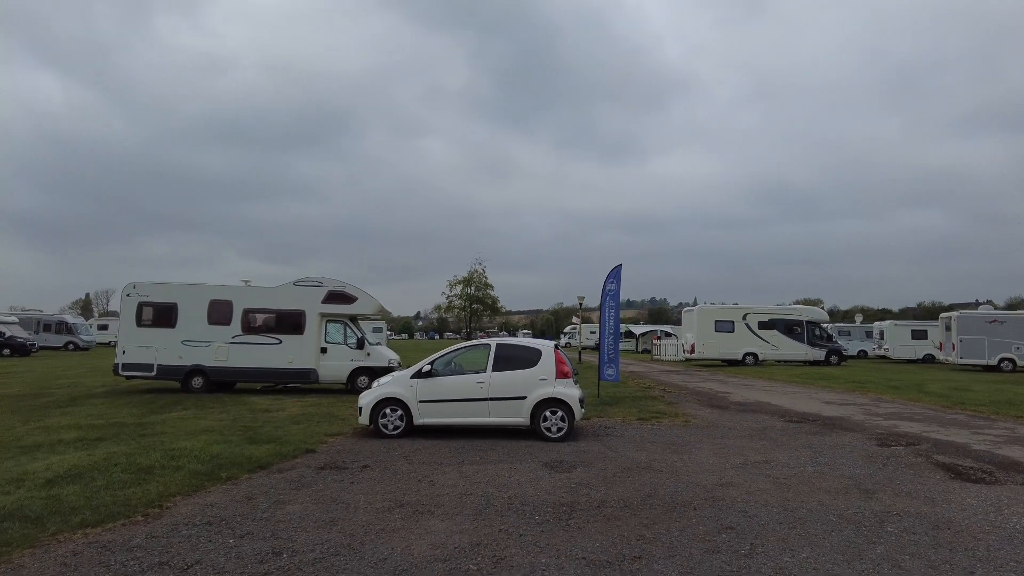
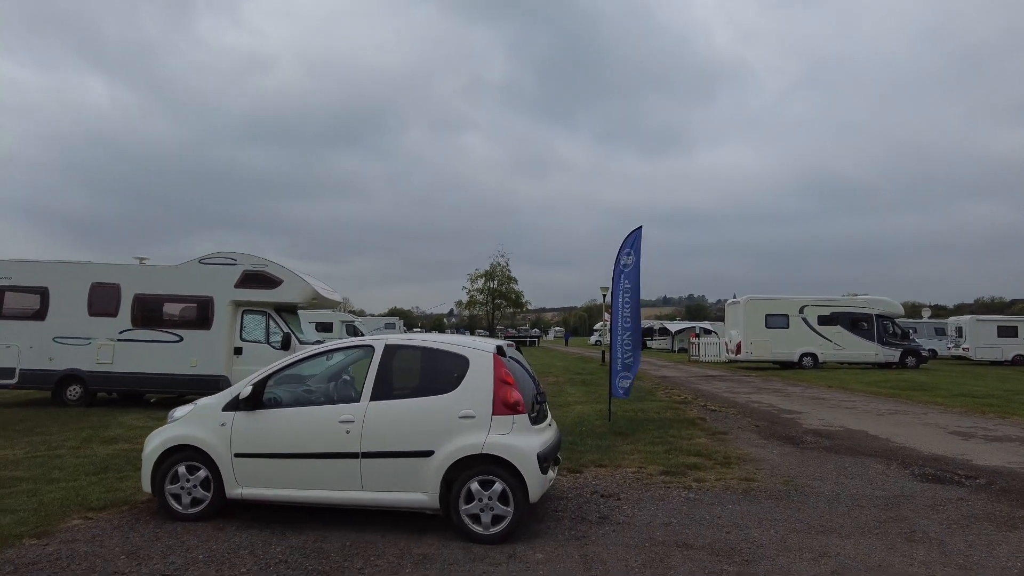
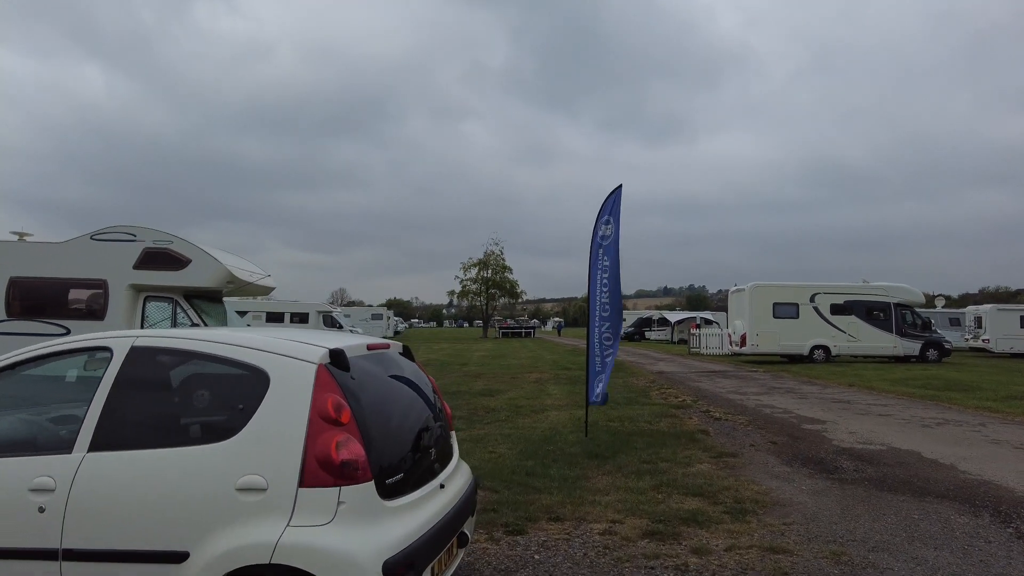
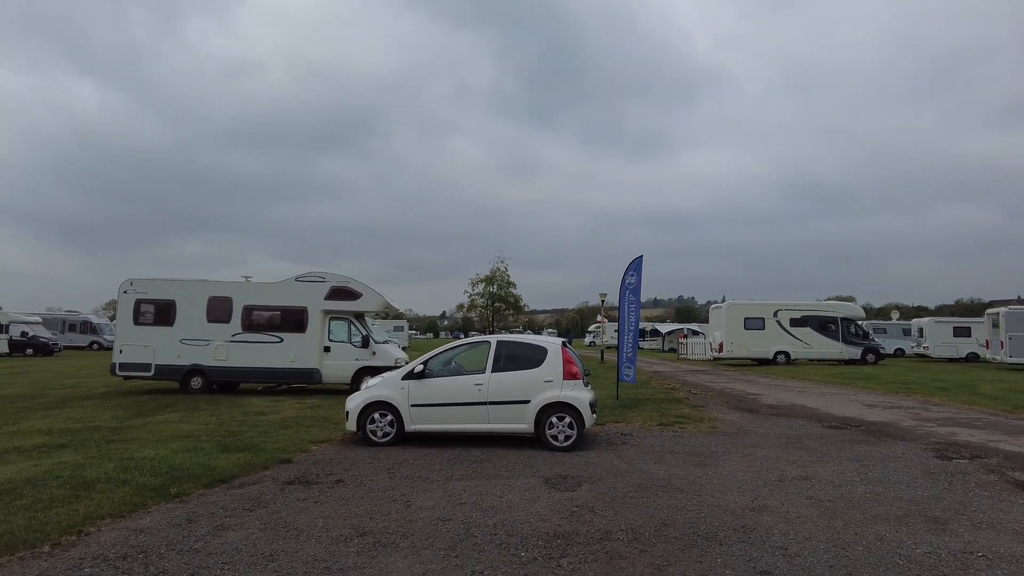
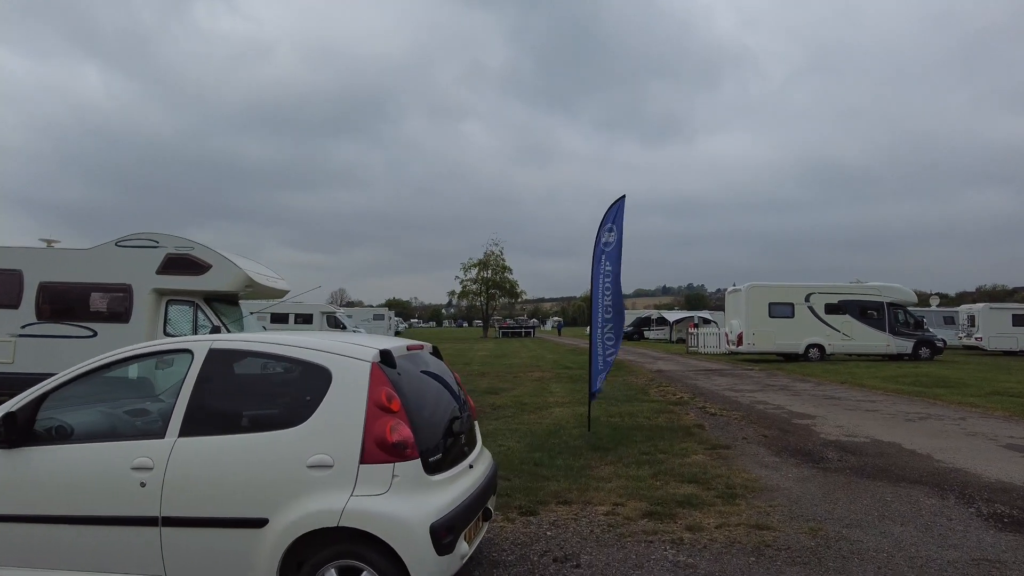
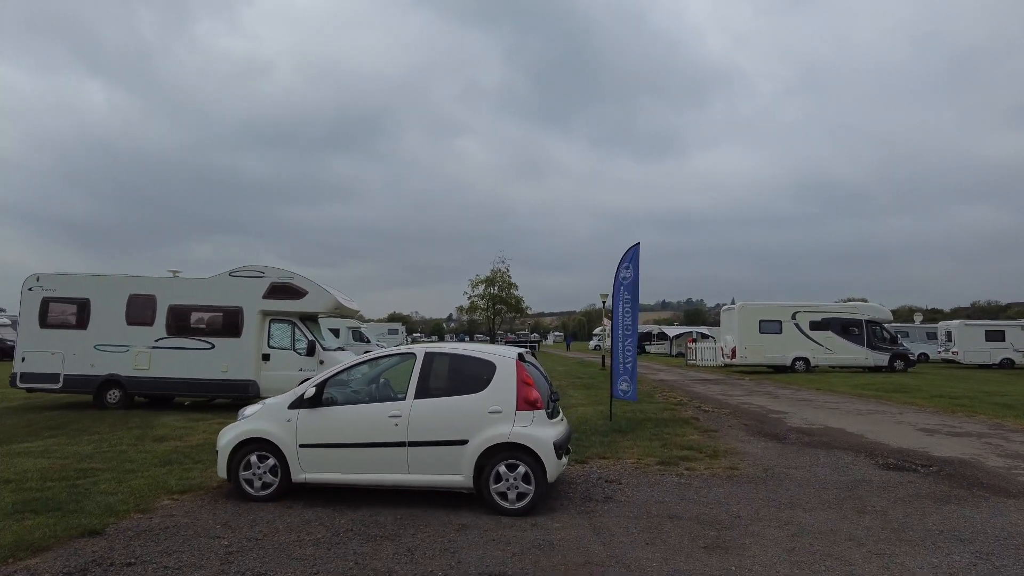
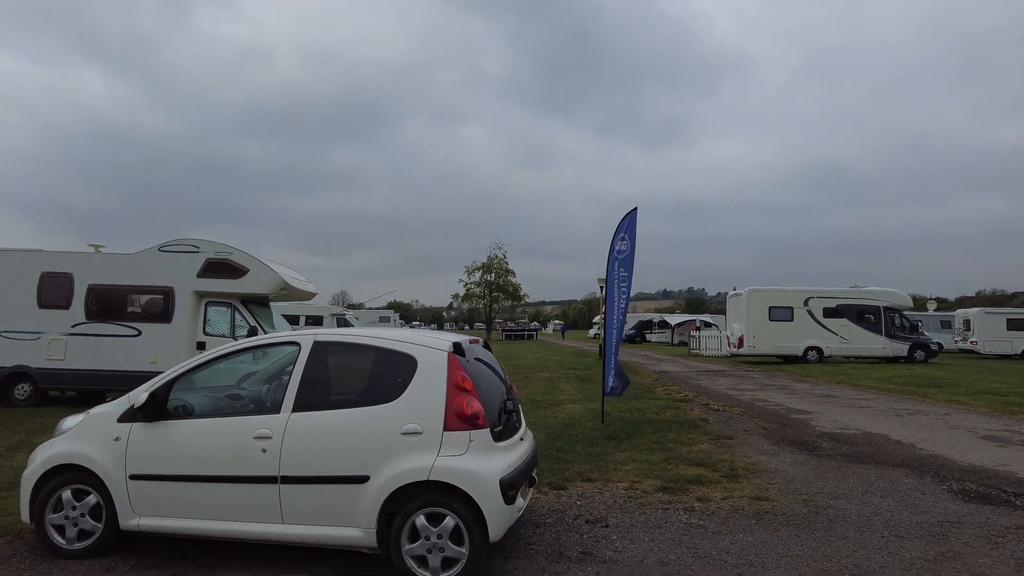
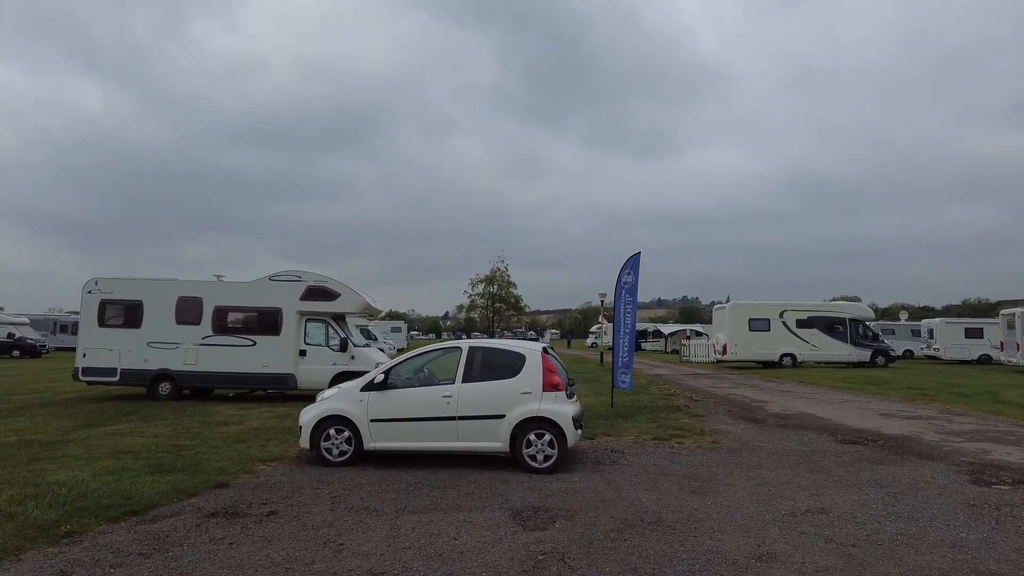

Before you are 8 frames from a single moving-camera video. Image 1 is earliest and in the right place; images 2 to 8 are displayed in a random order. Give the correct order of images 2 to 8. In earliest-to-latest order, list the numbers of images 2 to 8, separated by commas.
4, 8, 6, 2, 7, 5, 3
